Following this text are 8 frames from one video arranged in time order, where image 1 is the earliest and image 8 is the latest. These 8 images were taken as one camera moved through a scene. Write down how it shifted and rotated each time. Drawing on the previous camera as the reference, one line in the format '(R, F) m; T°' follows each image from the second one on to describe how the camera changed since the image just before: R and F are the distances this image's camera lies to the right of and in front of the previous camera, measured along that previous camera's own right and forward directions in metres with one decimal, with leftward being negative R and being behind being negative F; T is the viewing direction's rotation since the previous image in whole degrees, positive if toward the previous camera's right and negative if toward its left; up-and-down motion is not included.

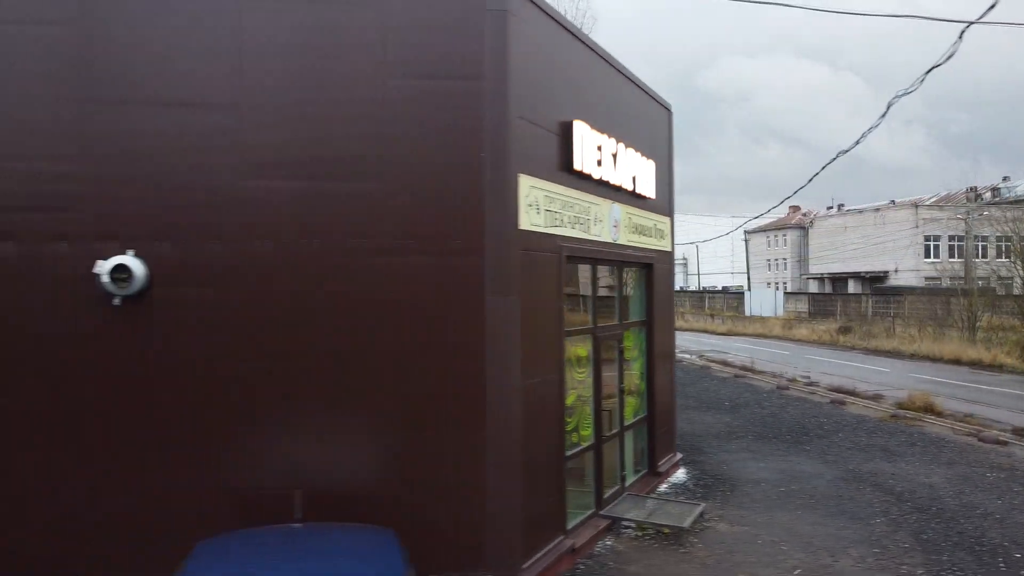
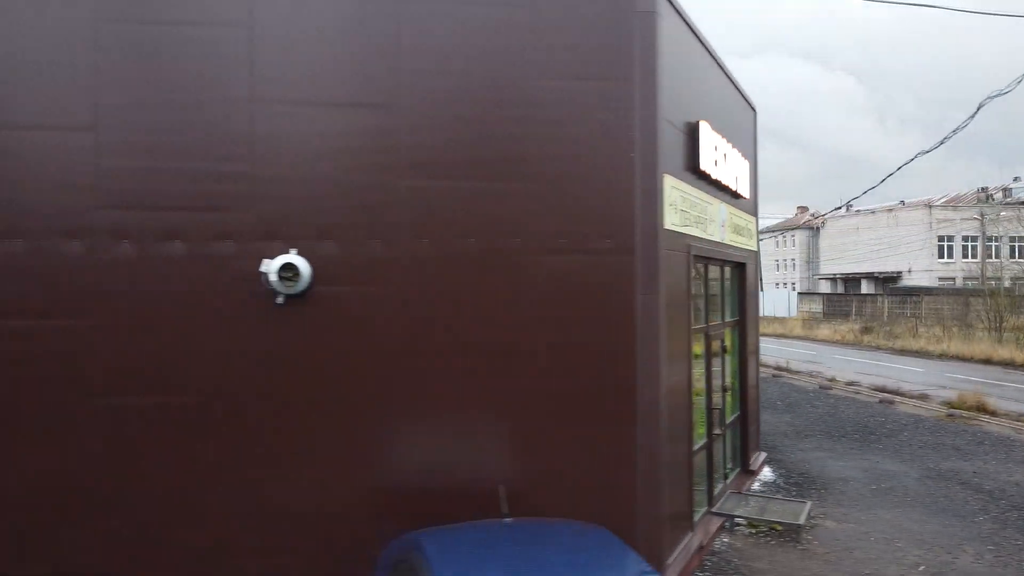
(-1.1, 0.0) m; 0°
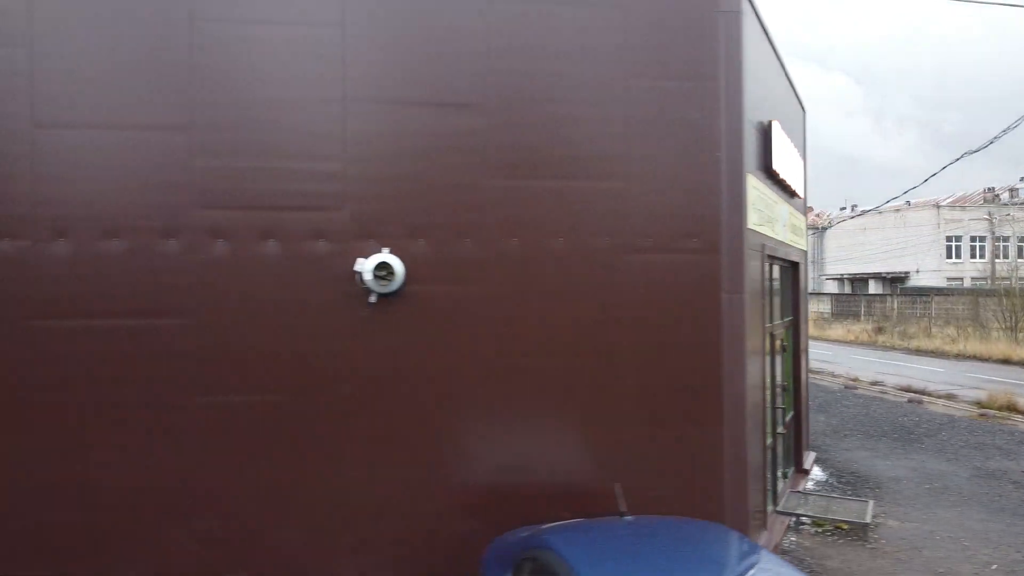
(-0.6, 0.0) m; 0°
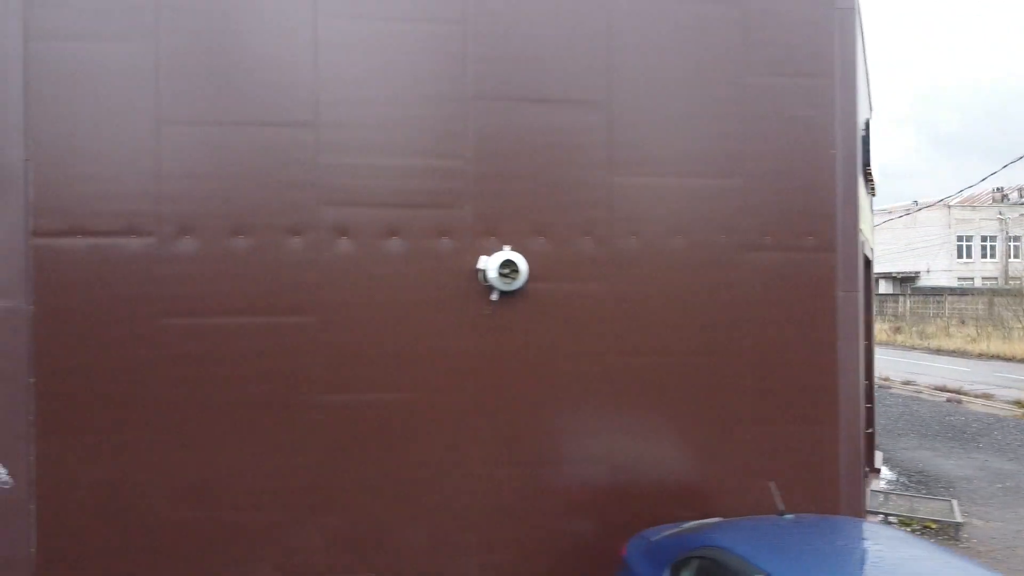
(-0.8, 0.0) m; 0°
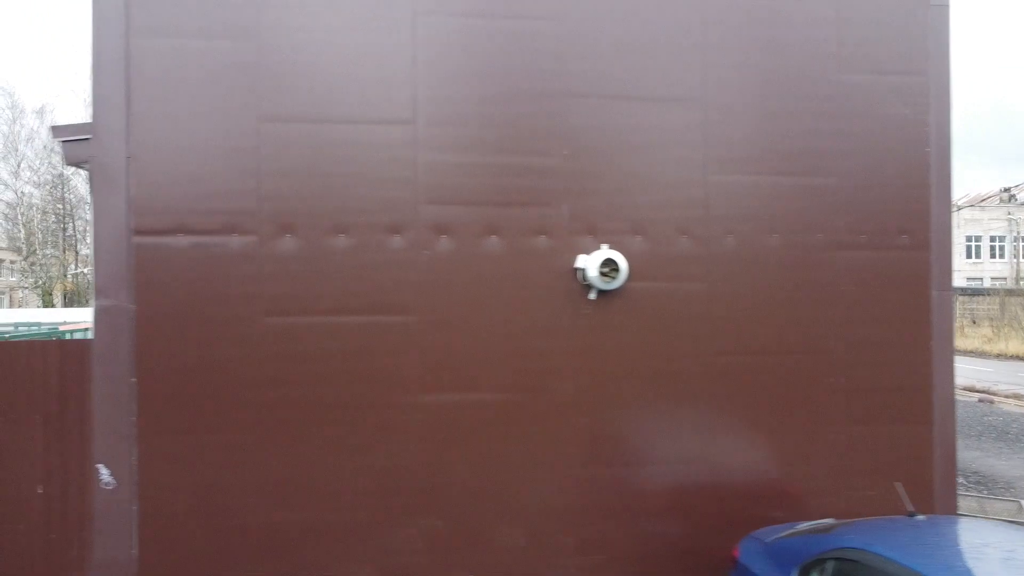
(-0.6, 0.0) m; 0°
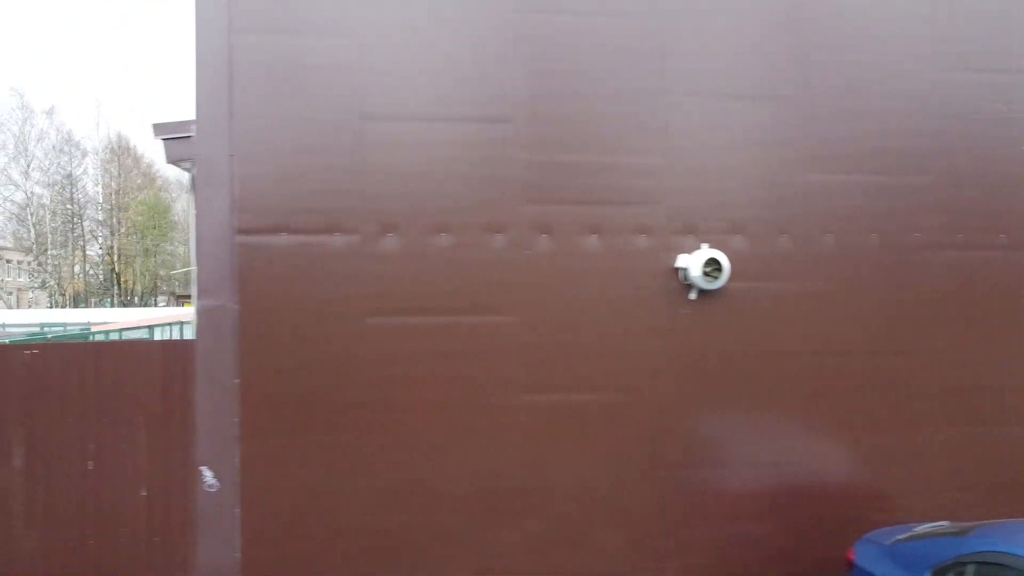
(-0.6, 0.0) m; 0°
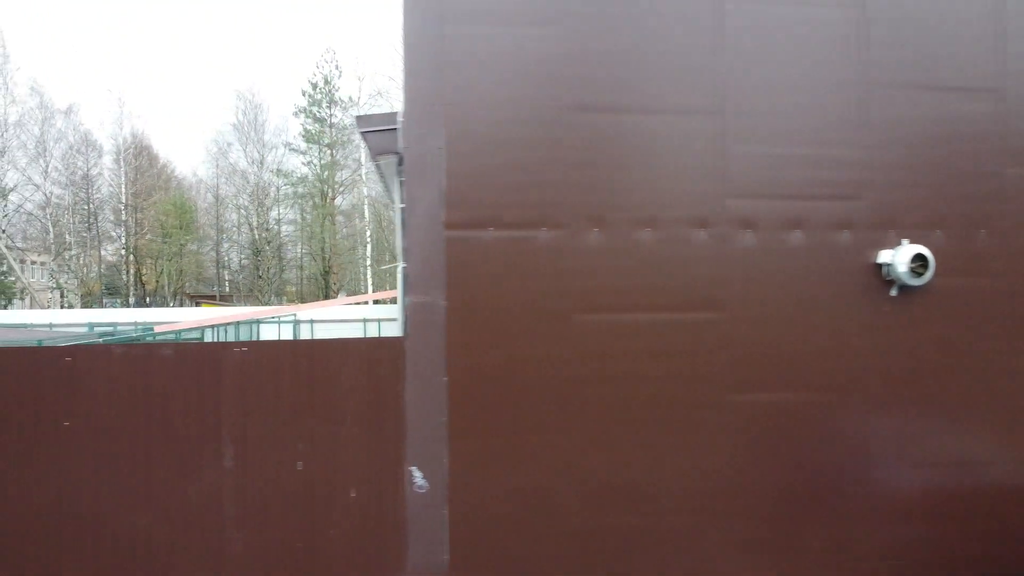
(-1.3, +0.1) m; 0°
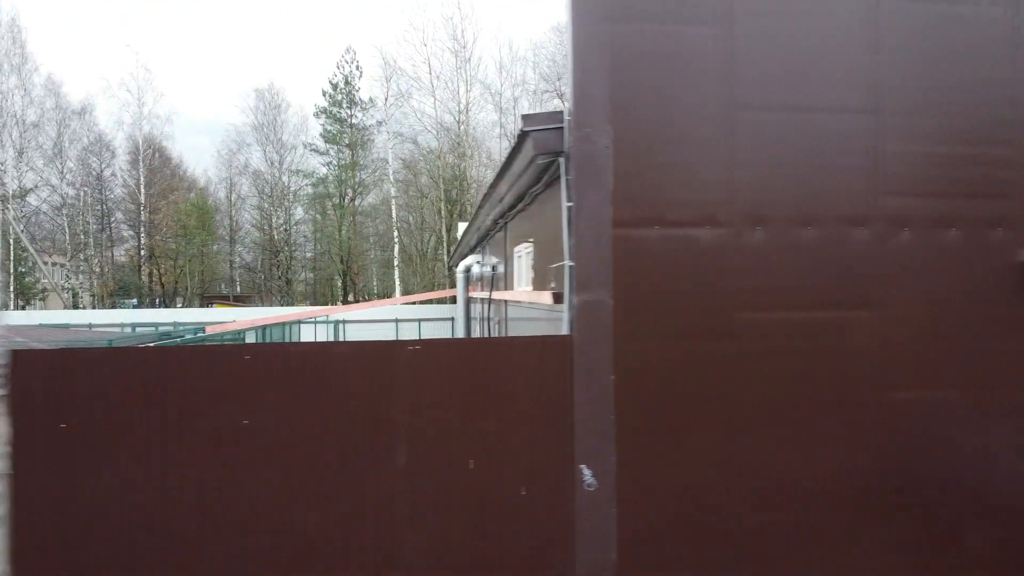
(-1.0, 0.0) m; 0°
